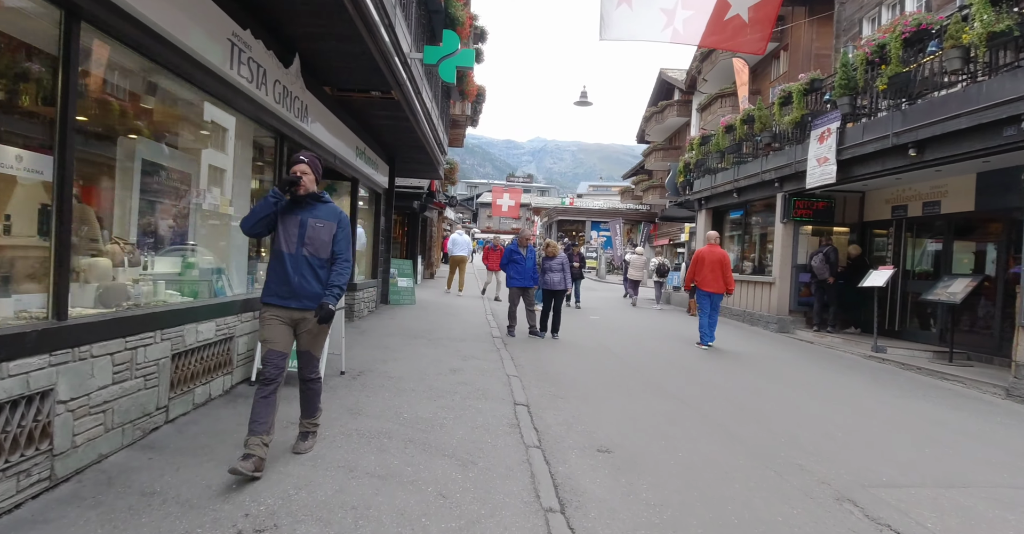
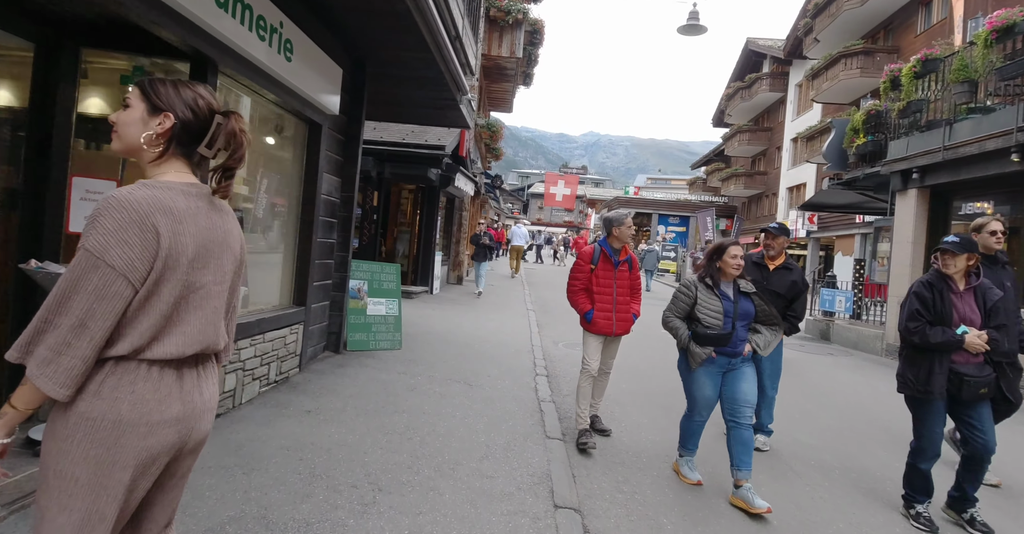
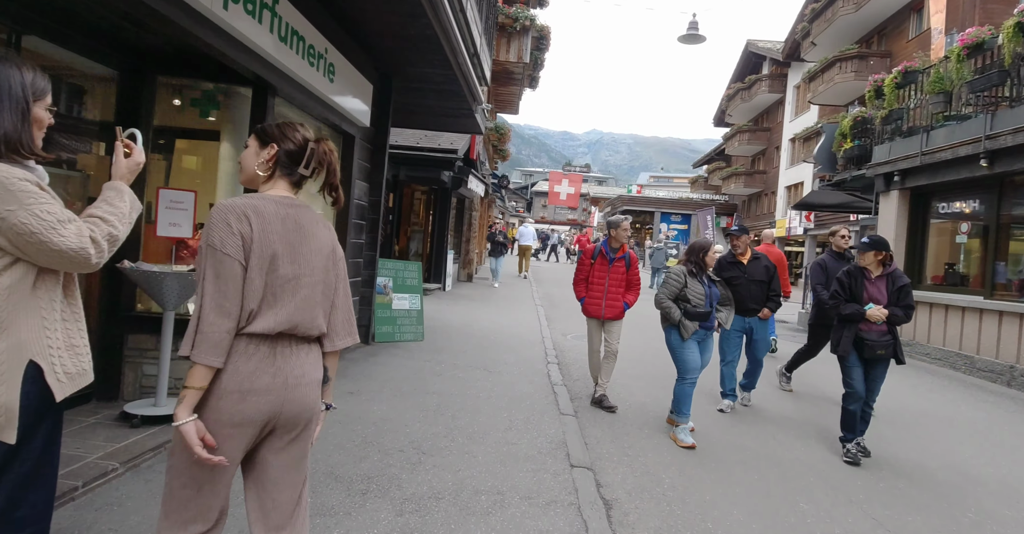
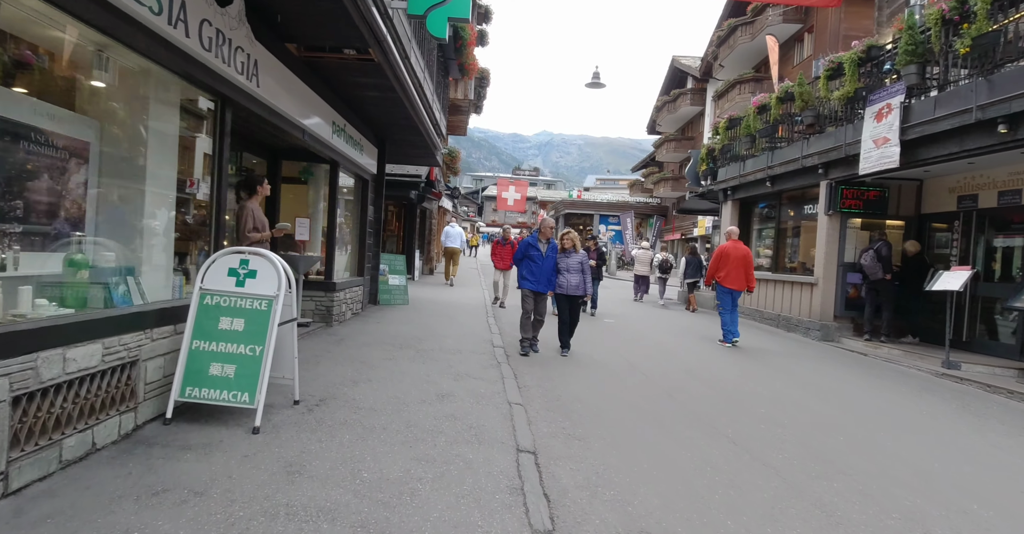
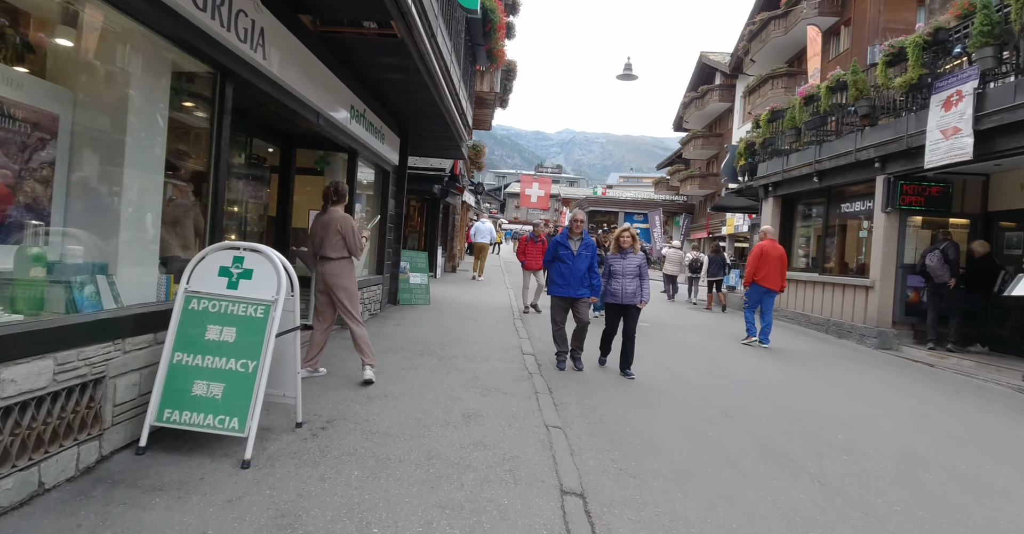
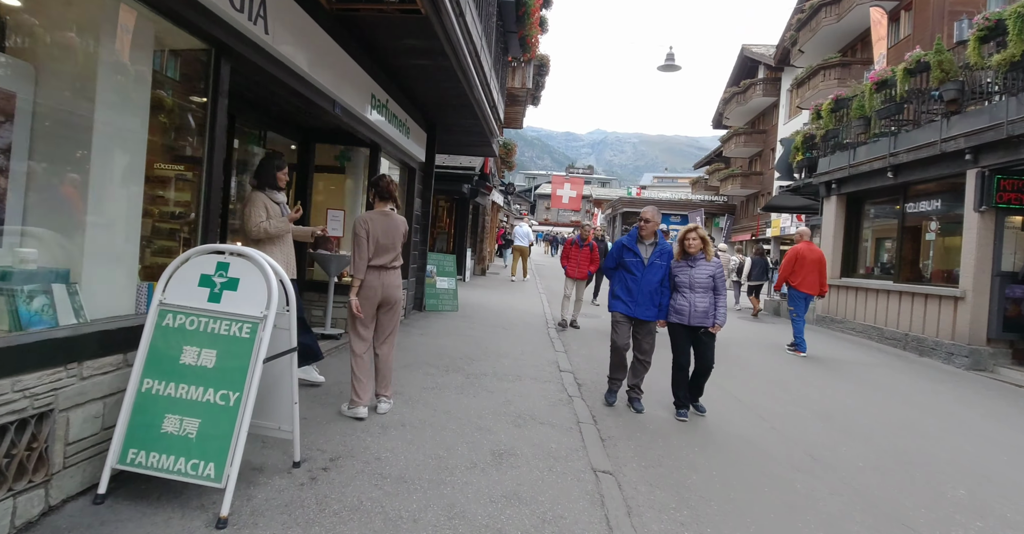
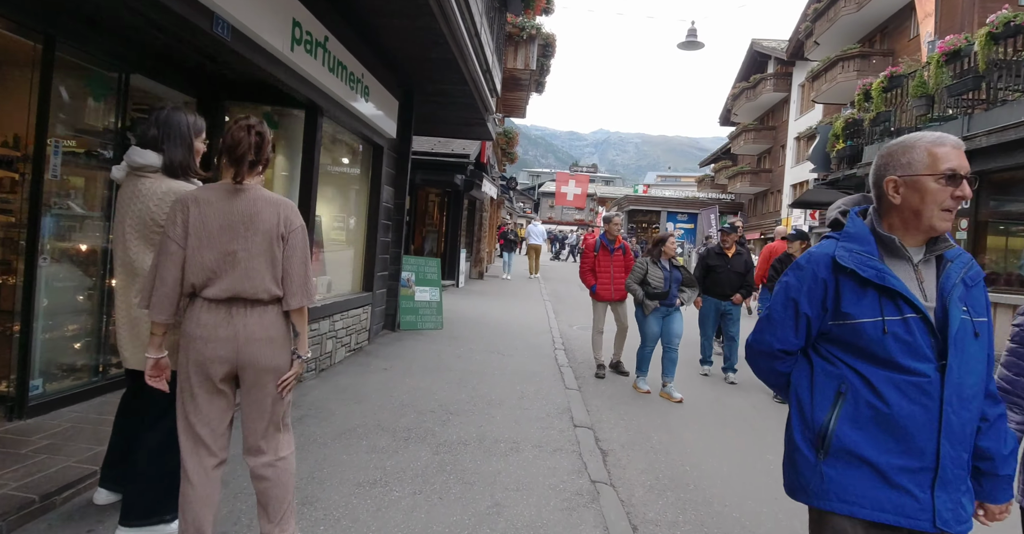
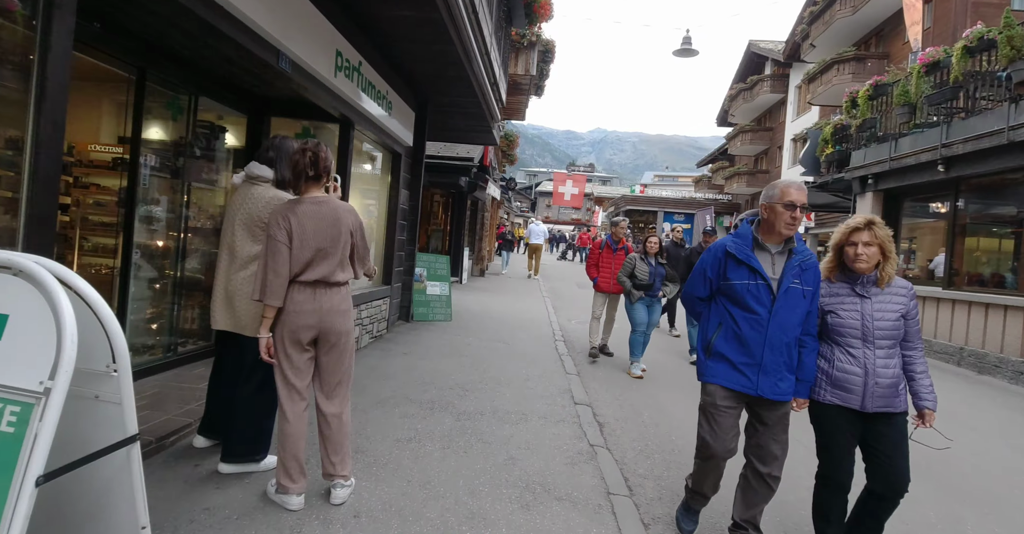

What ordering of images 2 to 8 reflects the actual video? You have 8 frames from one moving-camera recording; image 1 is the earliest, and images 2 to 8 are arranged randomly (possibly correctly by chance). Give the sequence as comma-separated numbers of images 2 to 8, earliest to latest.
4, 5, 6, 8, 7, 3, 2
